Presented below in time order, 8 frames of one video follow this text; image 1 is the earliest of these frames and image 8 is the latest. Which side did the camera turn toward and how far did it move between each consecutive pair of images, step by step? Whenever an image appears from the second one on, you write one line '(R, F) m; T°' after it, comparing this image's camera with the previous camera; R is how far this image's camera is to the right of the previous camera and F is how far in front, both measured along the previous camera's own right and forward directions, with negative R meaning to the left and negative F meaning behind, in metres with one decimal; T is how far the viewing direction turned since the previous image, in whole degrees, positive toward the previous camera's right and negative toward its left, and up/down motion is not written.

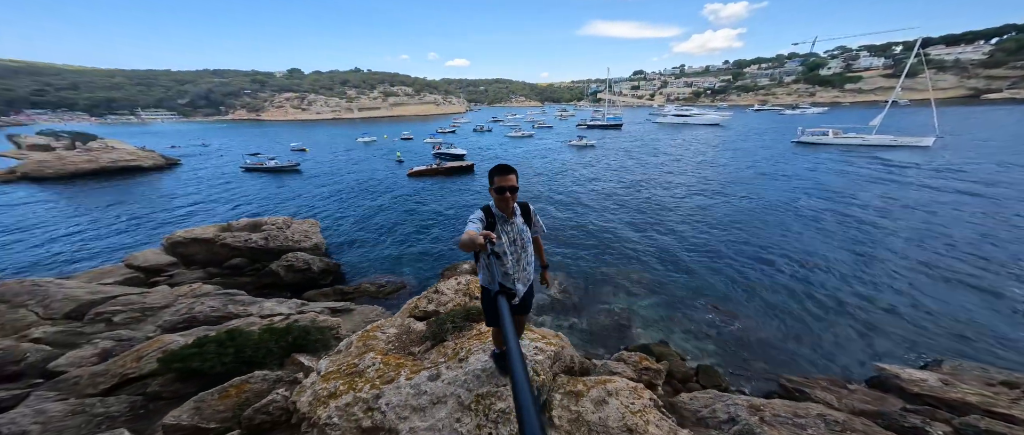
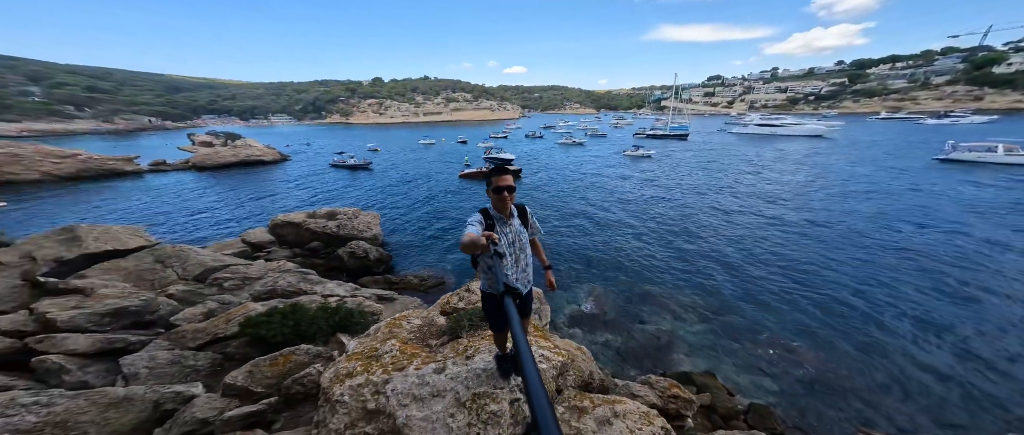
(+0.3, 0.0) m; -8°
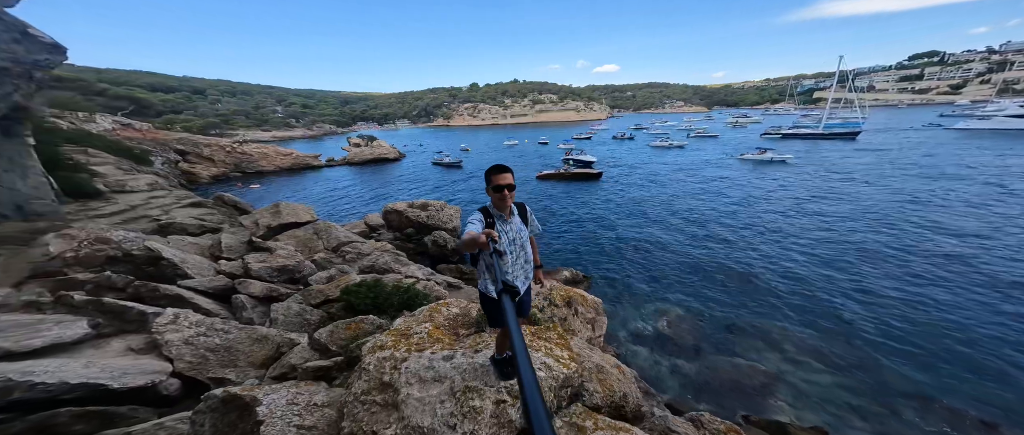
(+0.7, +0.1) m; -15°
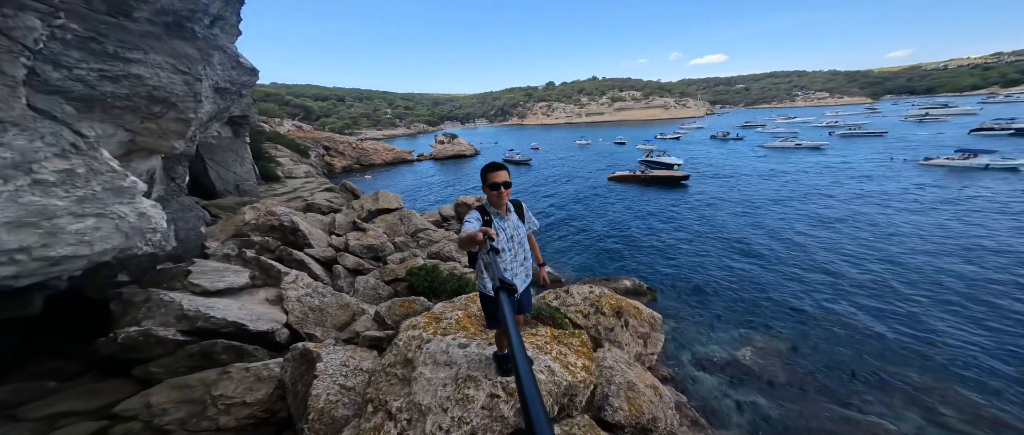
(+0.5, 0.0) m; -13°
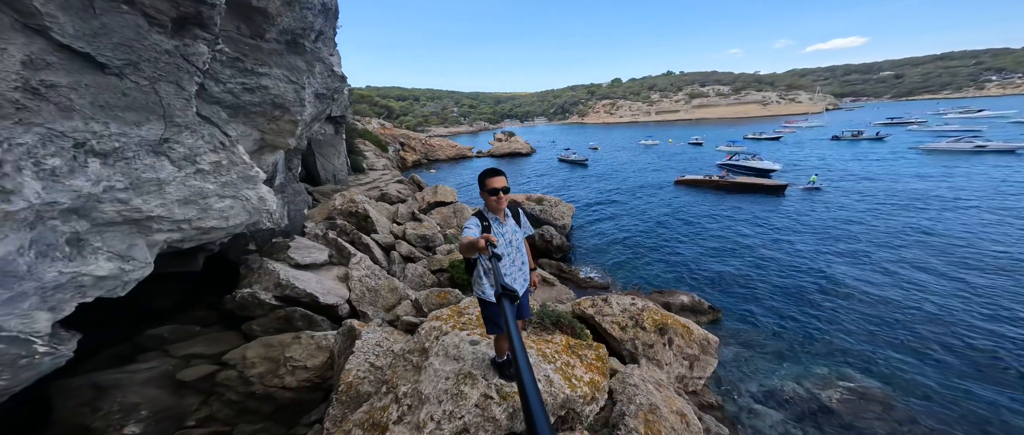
(+0.4, 0.0) m; -10°
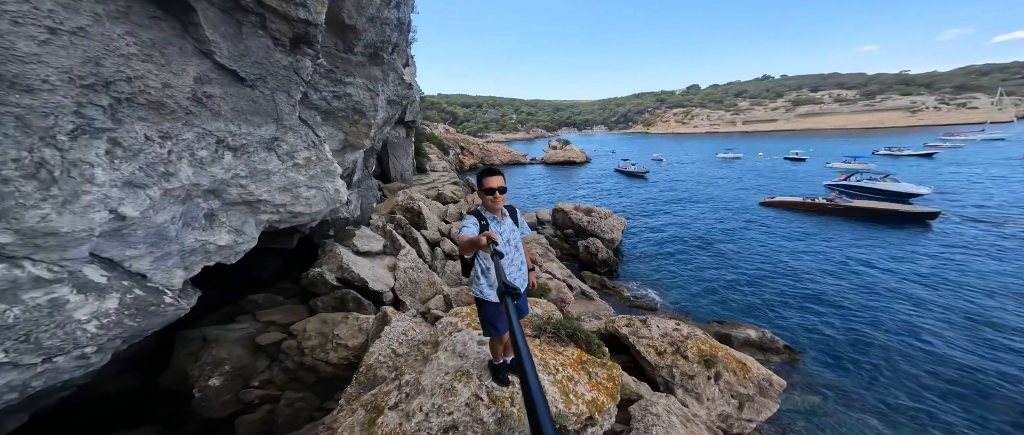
(+0.4, +0.1) m; -10°
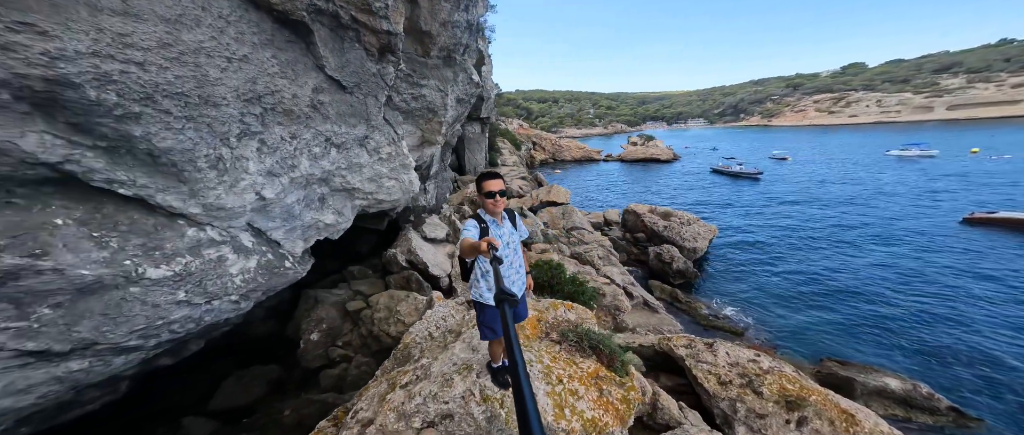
(+0.6, +0.1) m; -13°
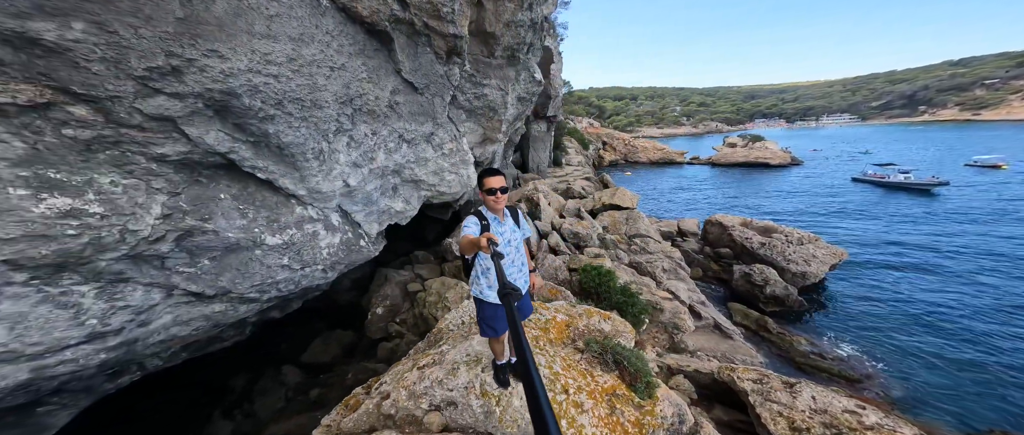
(+0.5, +0.1) m; -12°
